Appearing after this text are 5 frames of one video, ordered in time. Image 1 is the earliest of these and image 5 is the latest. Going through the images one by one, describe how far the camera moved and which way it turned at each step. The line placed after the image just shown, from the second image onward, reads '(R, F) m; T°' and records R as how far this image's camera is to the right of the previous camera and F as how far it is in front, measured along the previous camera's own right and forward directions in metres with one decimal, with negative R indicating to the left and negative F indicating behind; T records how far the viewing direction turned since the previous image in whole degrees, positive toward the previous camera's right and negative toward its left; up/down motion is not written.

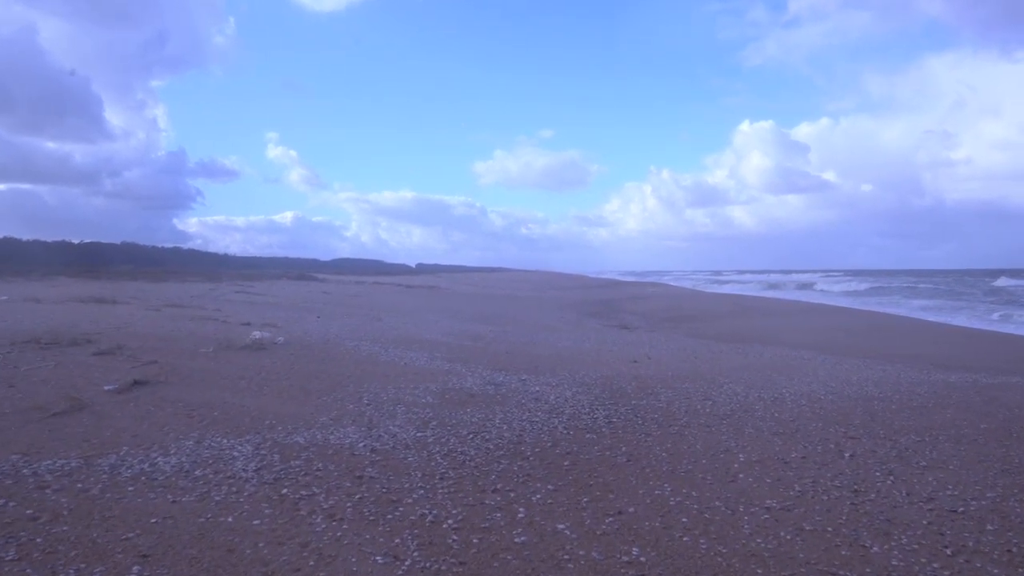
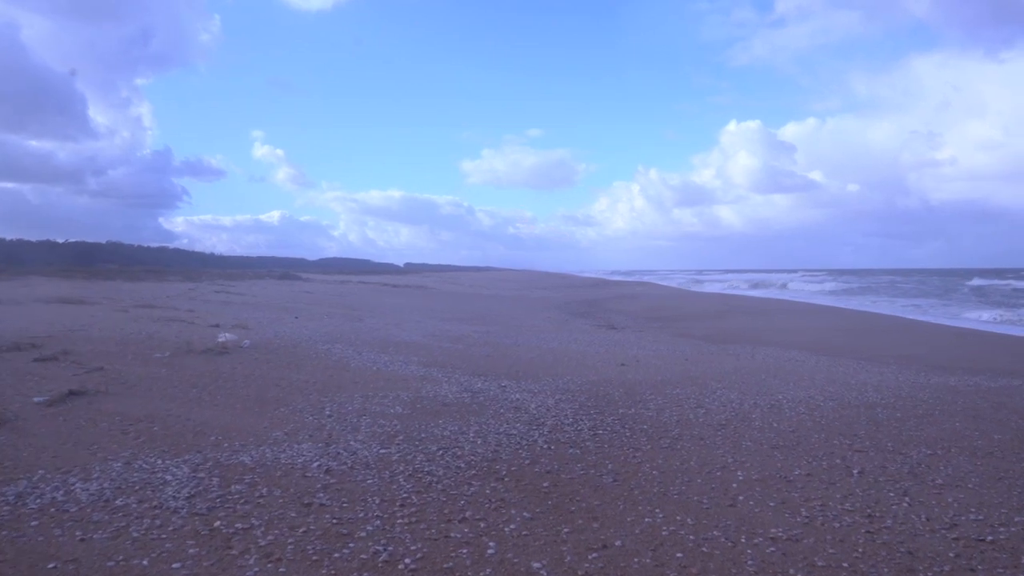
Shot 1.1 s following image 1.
(+0.2, +0.9) m; +1°
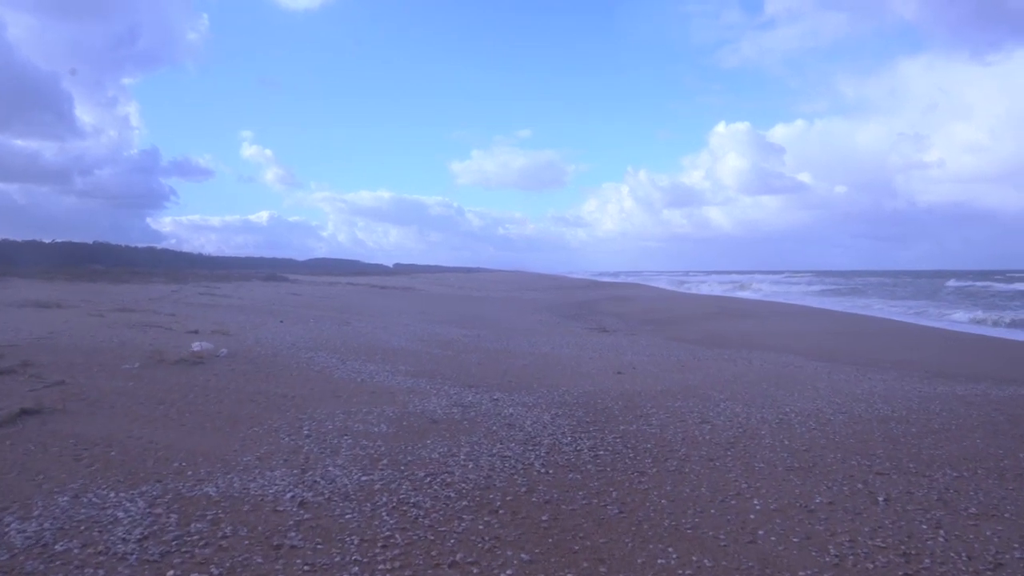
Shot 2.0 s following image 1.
(-0.1, +0.7) m; +1°
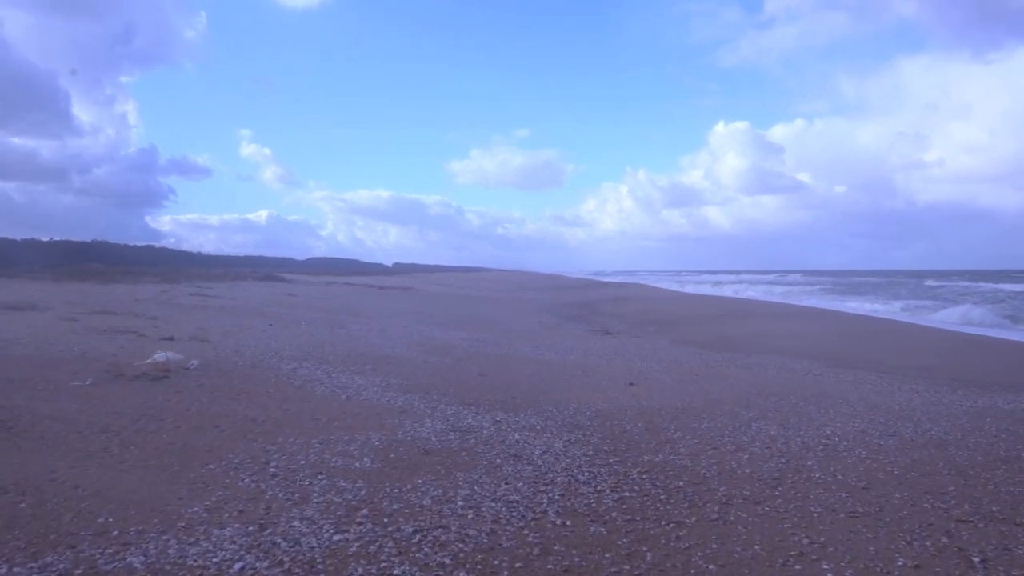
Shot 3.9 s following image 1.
(-0.1, +1.4) m; 0°
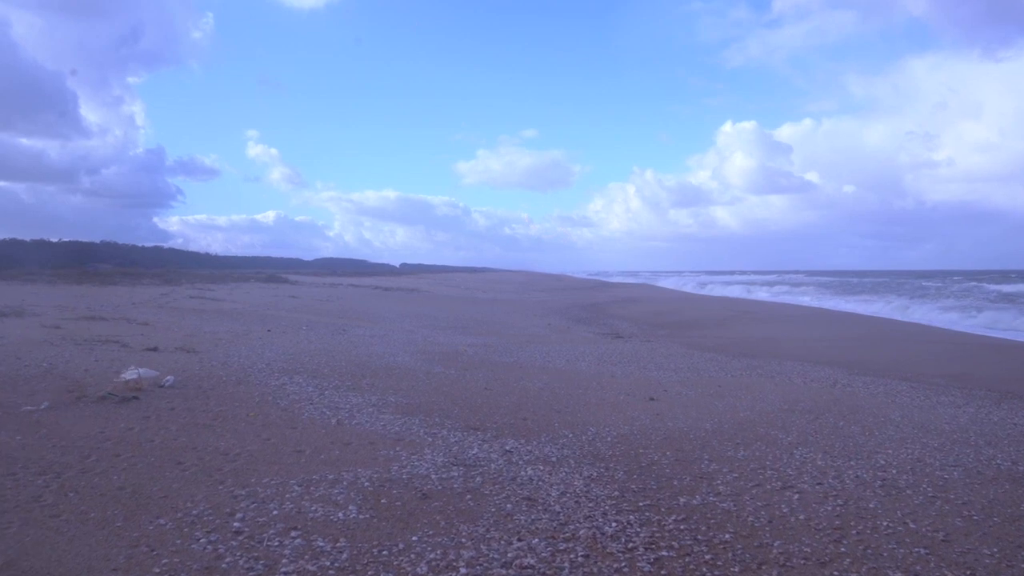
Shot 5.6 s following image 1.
(-0.1, +1.2) m; -1°
